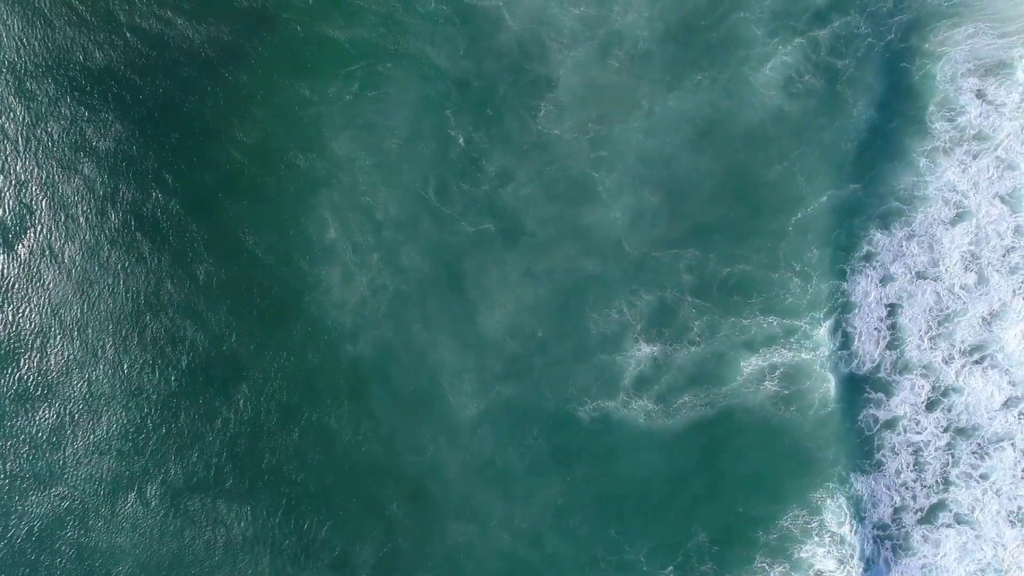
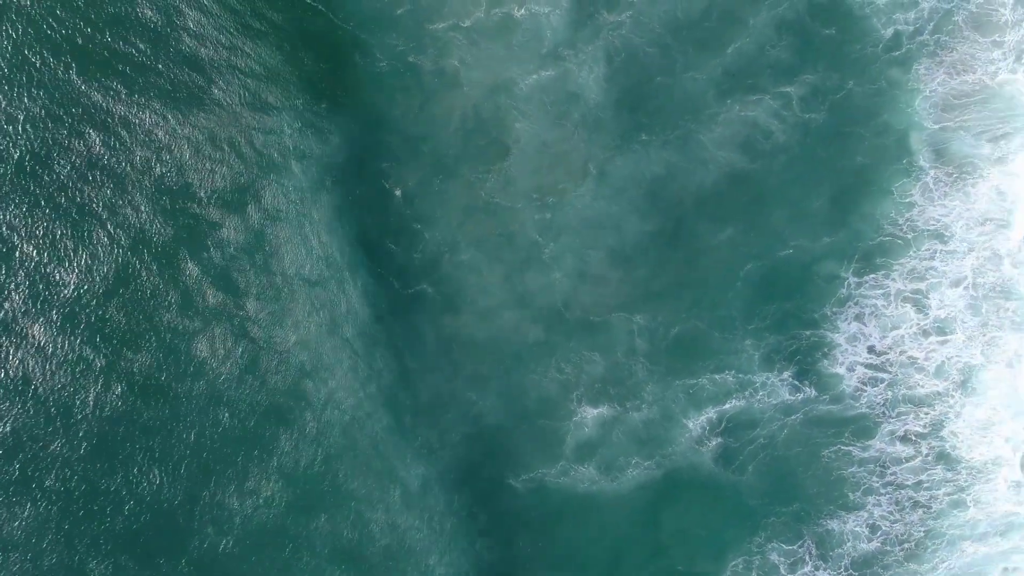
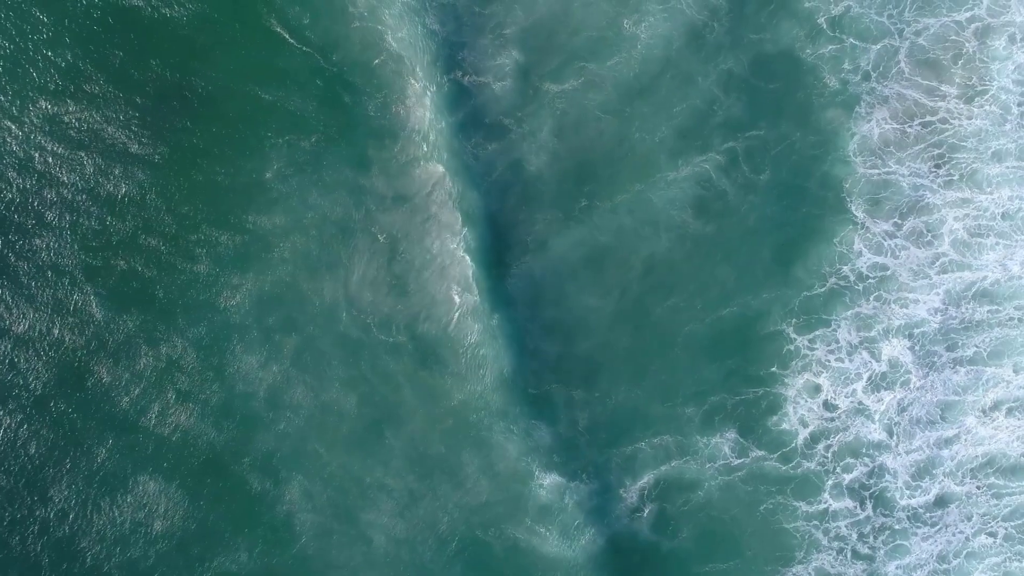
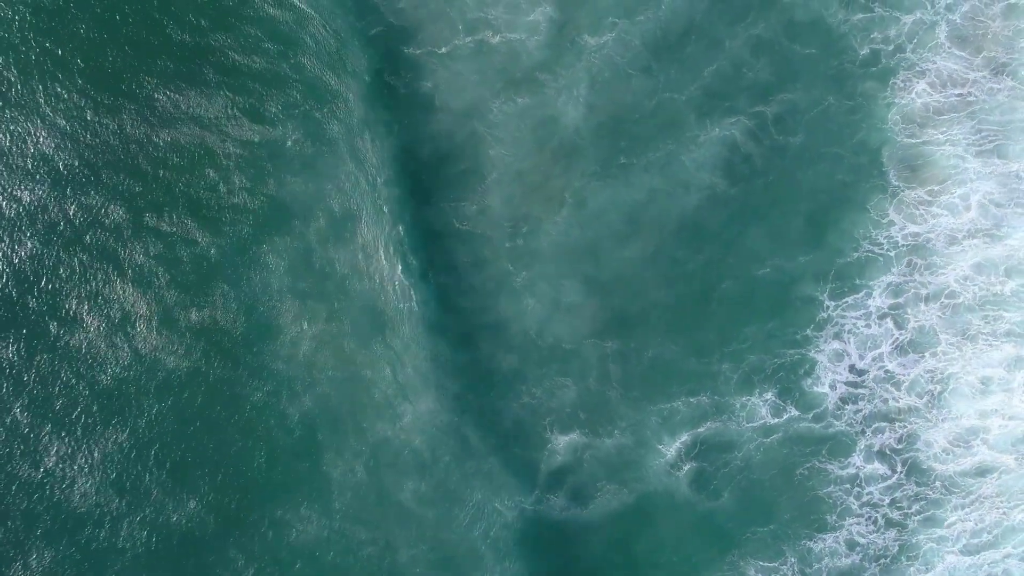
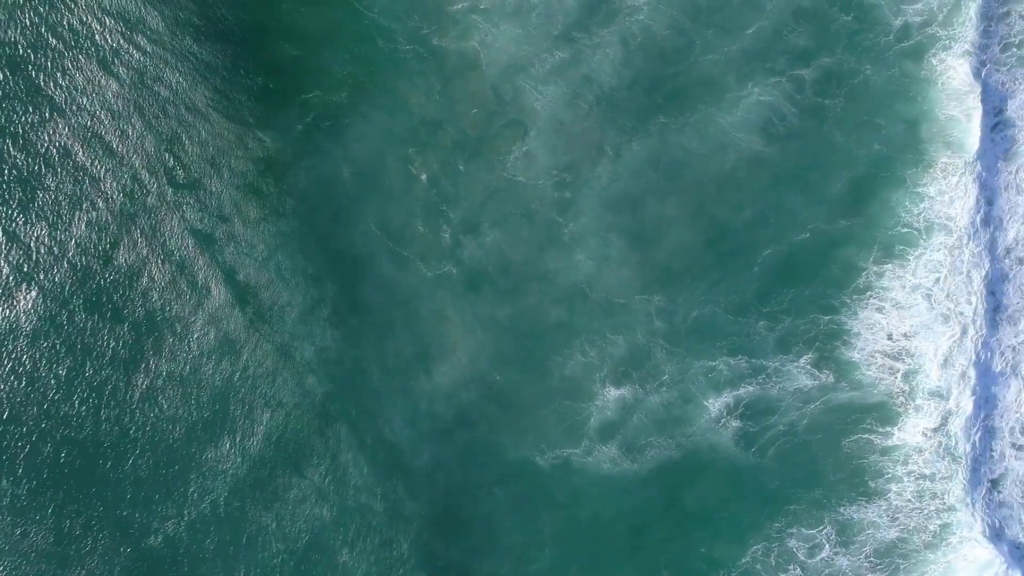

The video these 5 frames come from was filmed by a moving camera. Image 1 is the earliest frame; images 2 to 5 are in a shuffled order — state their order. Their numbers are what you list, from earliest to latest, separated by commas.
5, 2, 4, 3
